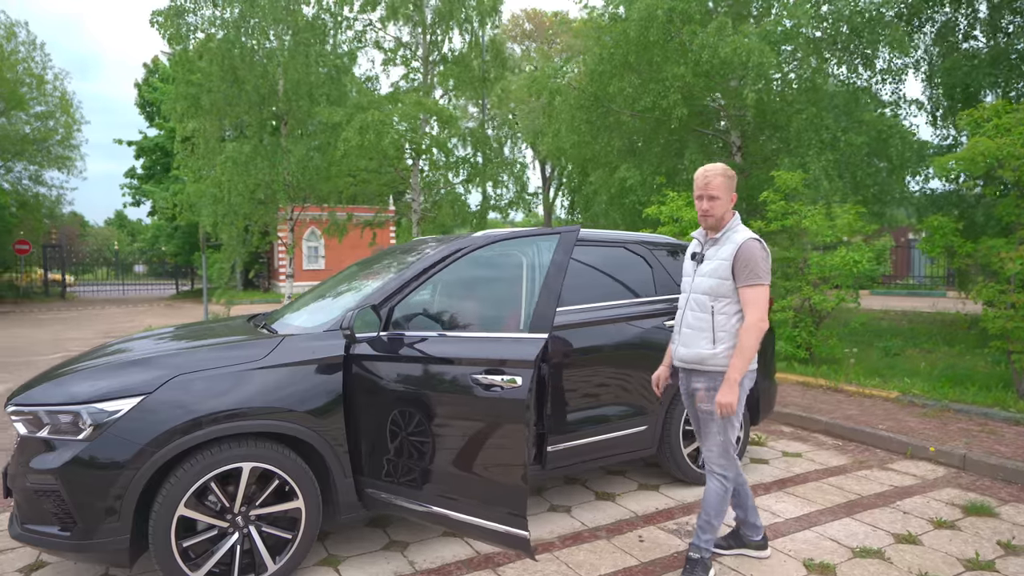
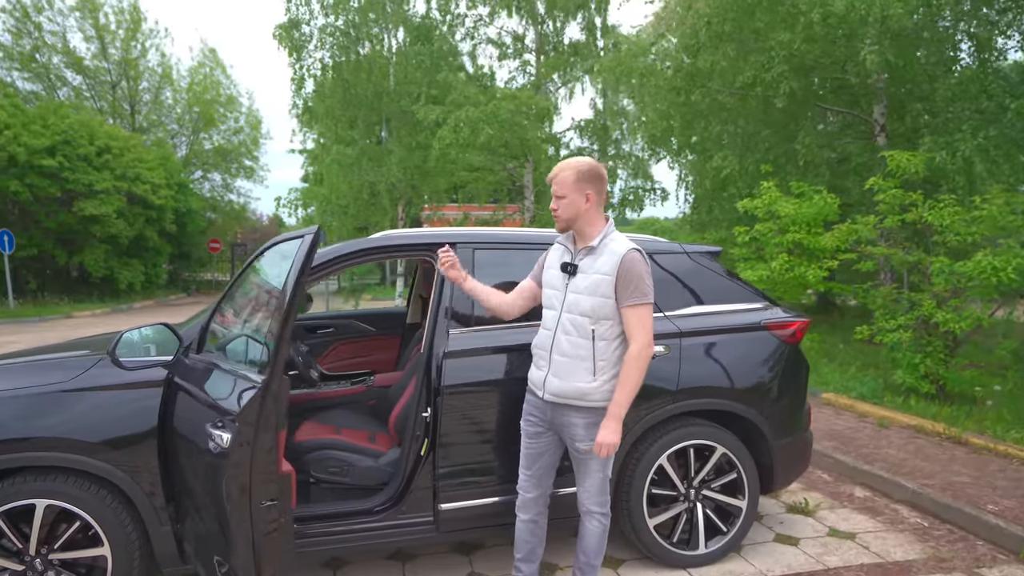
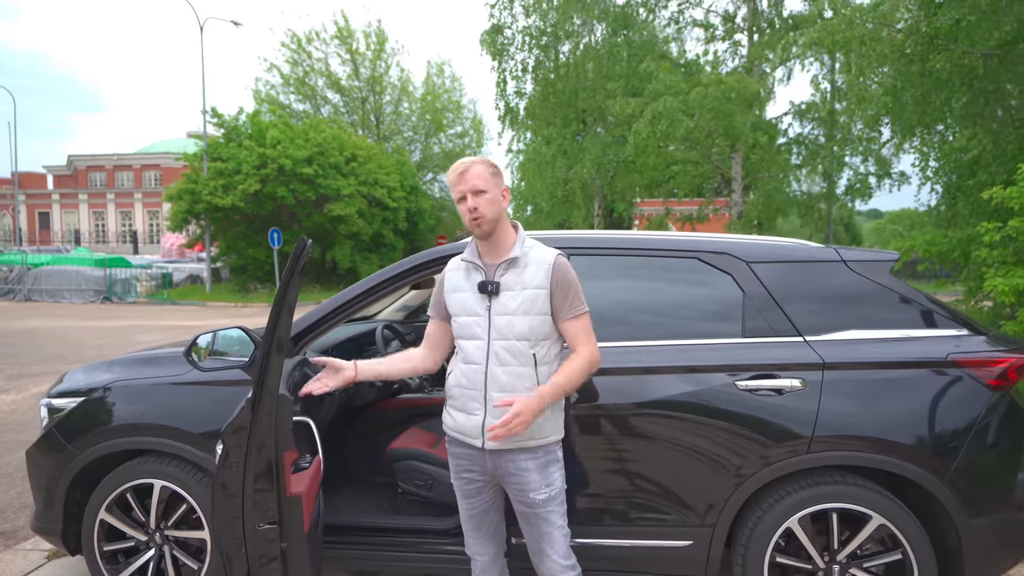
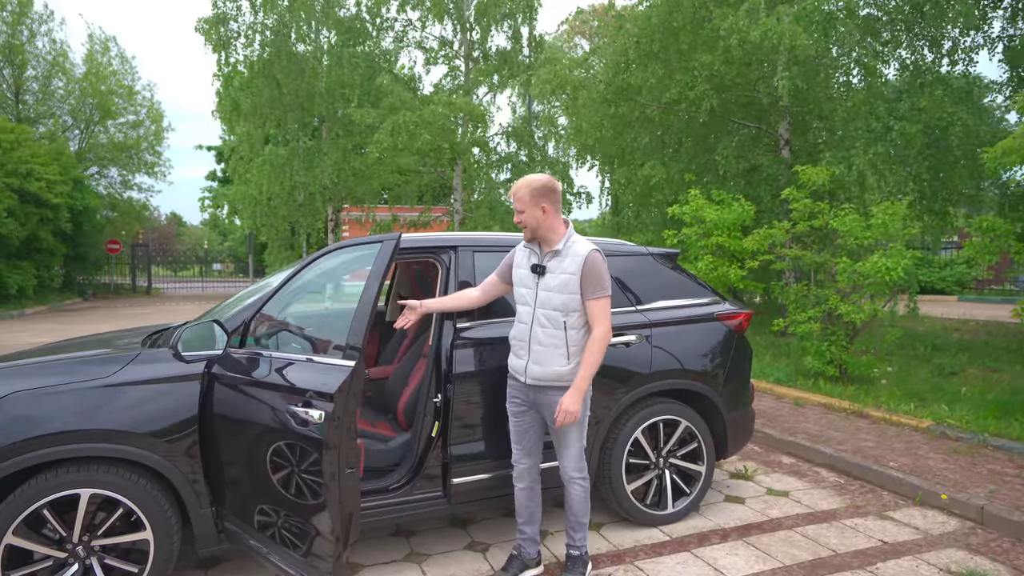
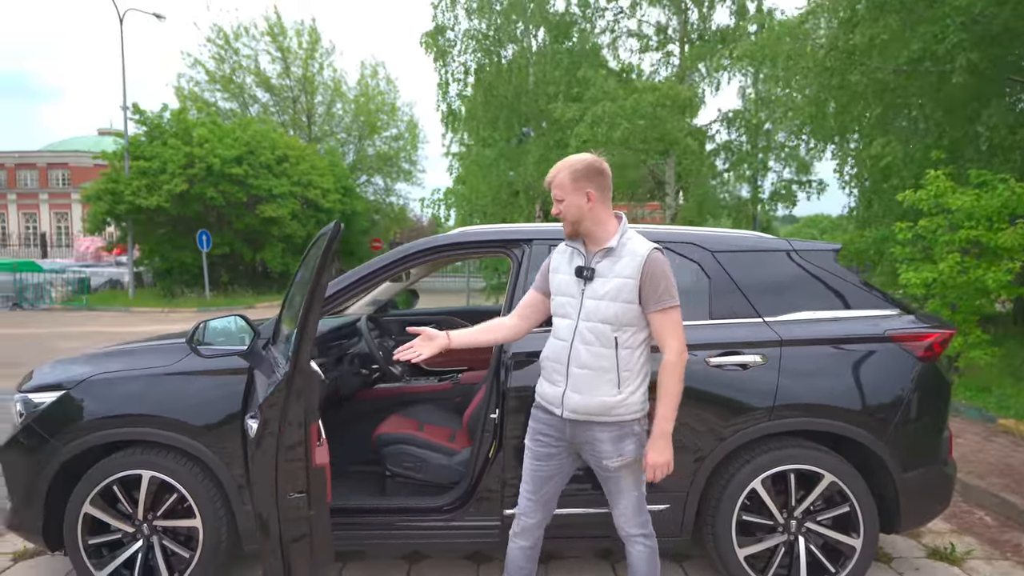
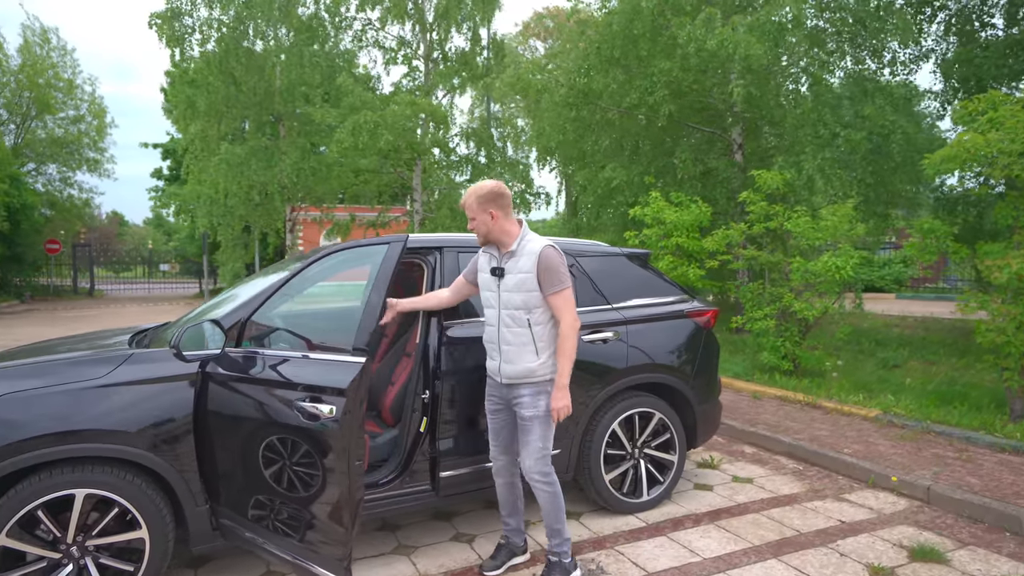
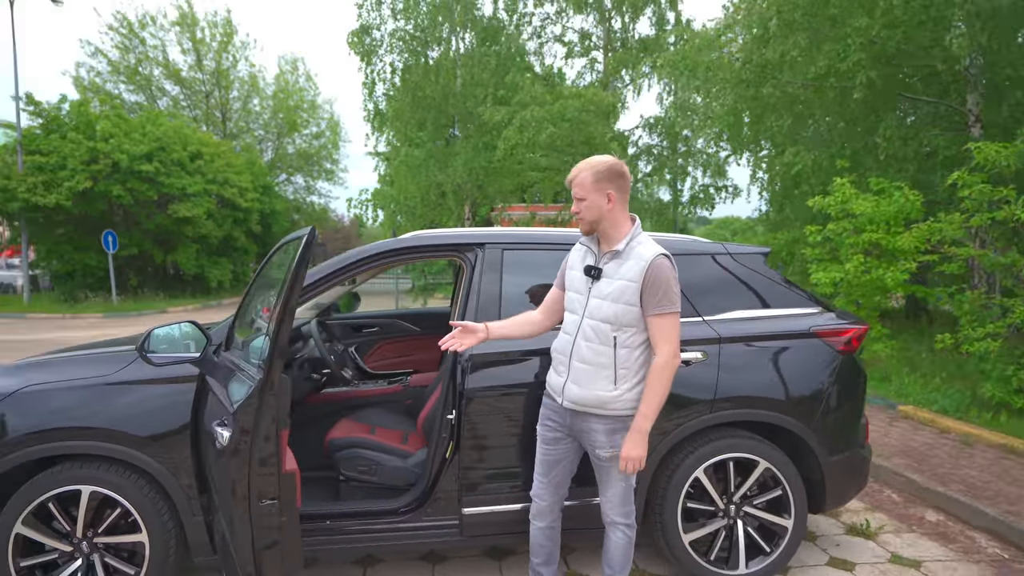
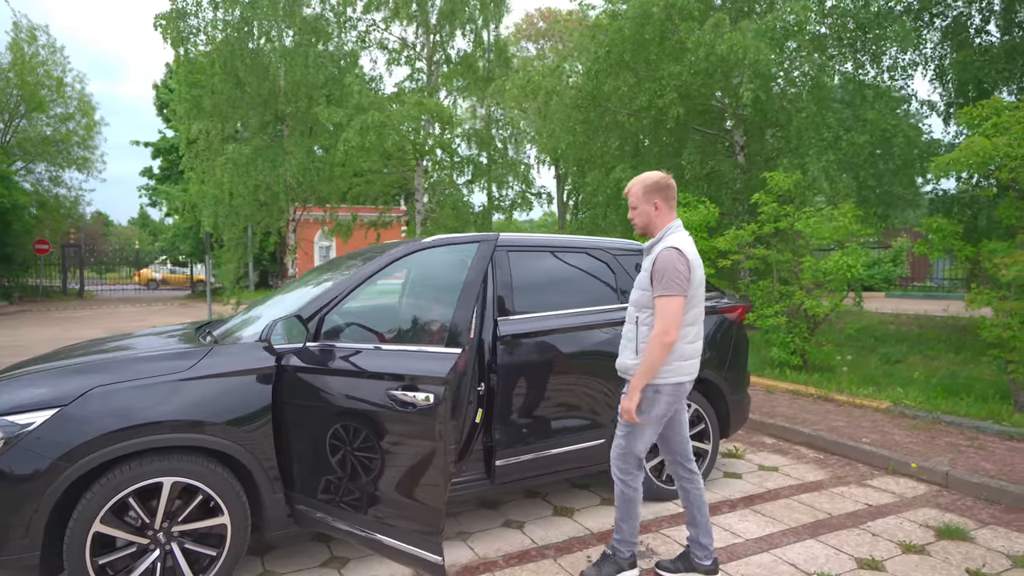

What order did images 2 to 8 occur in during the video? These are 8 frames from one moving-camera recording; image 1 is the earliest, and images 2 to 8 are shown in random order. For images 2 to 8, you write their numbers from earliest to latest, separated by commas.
8, 6, 4, 2, 7, 5, 3
